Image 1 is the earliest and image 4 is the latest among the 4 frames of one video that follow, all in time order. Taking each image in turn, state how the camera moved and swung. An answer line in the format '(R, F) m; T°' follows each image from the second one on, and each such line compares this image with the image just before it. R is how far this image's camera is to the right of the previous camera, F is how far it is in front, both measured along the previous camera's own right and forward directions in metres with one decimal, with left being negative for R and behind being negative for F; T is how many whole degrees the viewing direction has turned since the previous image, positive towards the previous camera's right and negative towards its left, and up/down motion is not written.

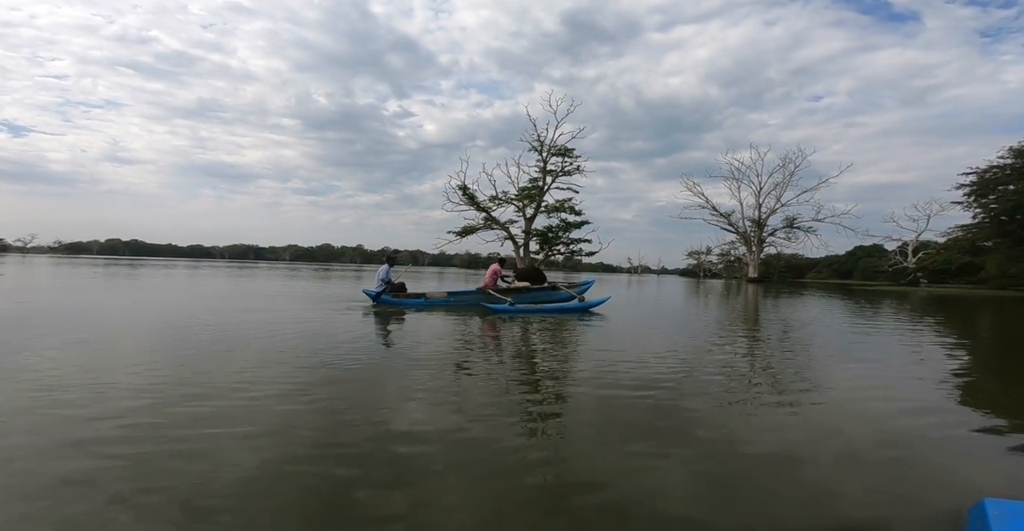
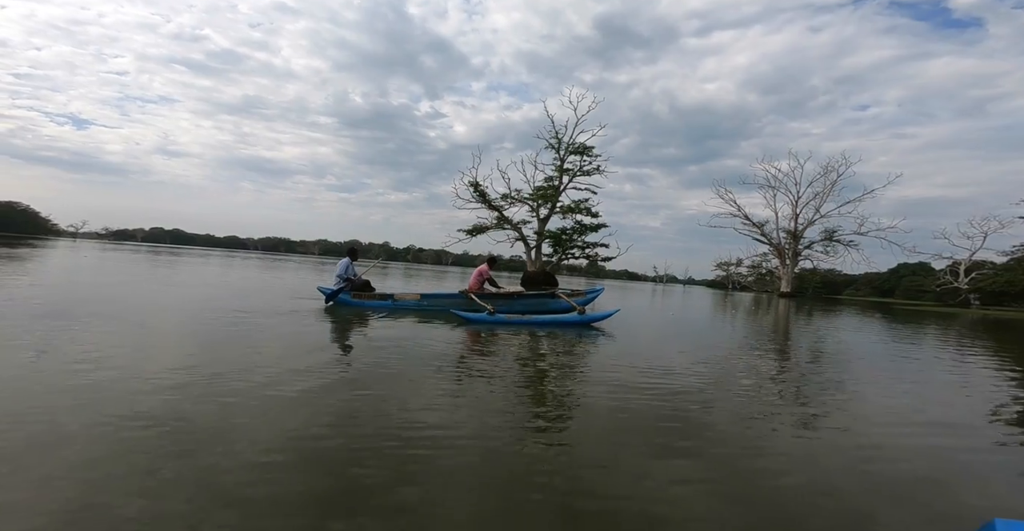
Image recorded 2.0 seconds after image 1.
(+0.1, +0.5) m; -3°
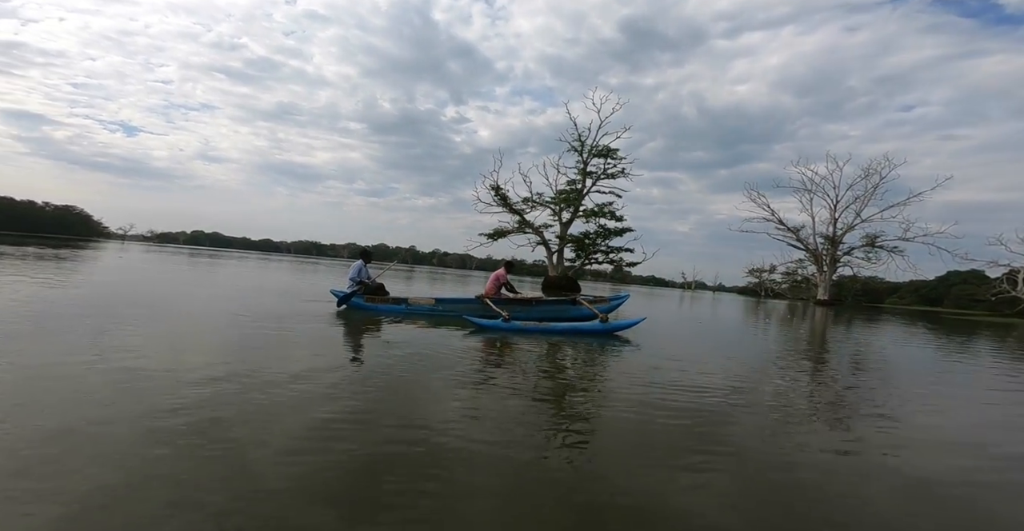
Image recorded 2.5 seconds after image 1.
(0.0, +0.3) m; -3°
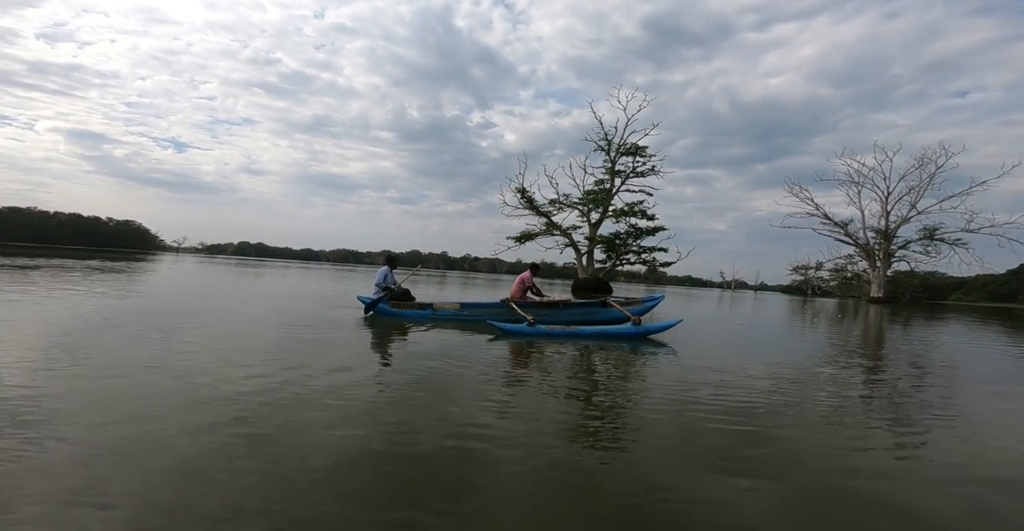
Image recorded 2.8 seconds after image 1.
(-0.2, +0.3) m; -3°
